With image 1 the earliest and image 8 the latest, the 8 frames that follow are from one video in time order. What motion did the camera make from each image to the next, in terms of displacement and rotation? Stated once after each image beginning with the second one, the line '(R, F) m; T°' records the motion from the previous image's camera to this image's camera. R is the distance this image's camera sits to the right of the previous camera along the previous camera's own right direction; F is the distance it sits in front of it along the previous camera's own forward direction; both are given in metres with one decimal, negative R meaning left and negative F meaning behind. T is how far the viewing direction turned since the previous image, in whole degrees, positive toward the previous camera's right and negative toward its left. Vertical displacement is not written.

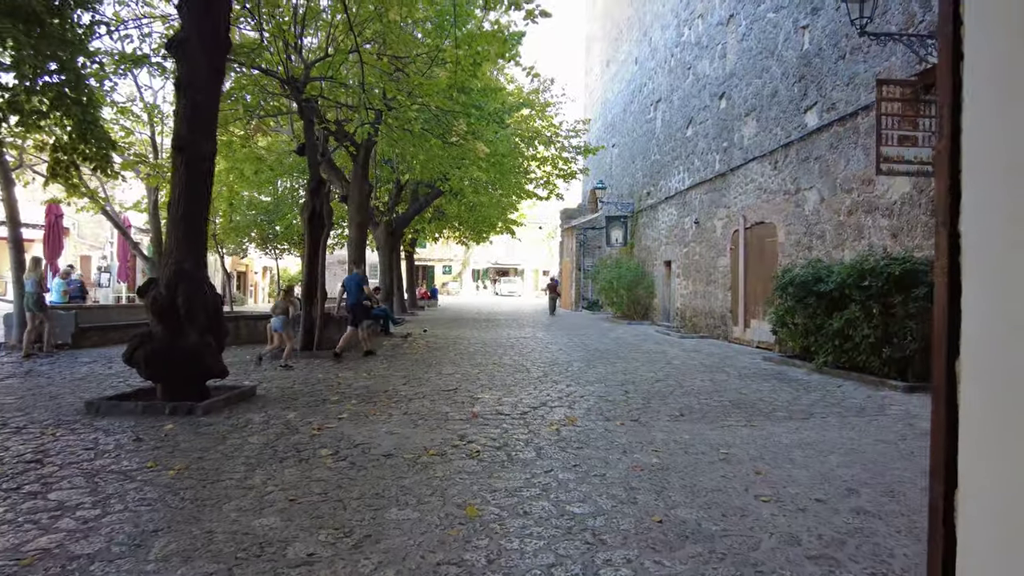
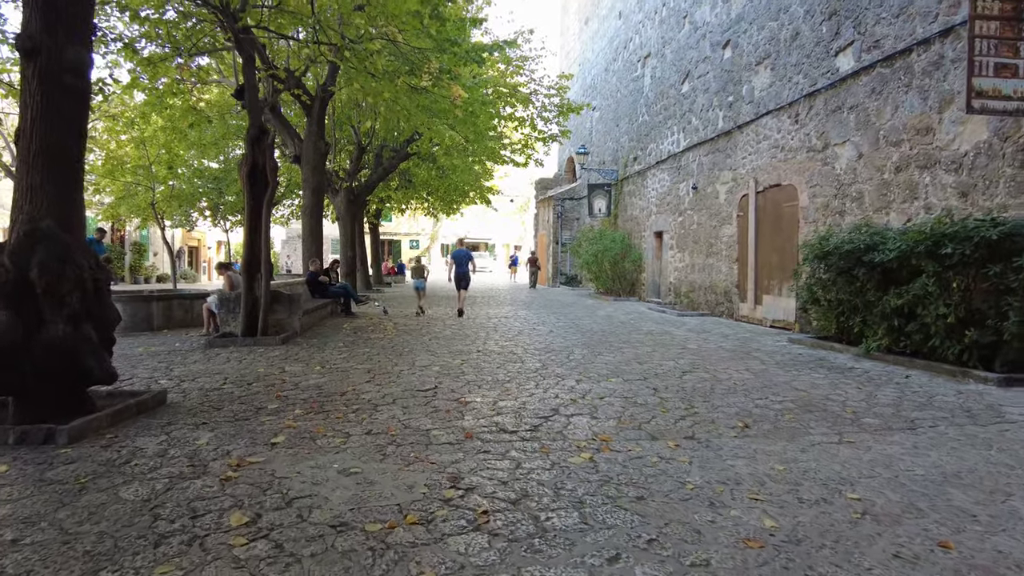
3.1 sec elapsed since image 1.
(-0.3, +1.7) m; +3°
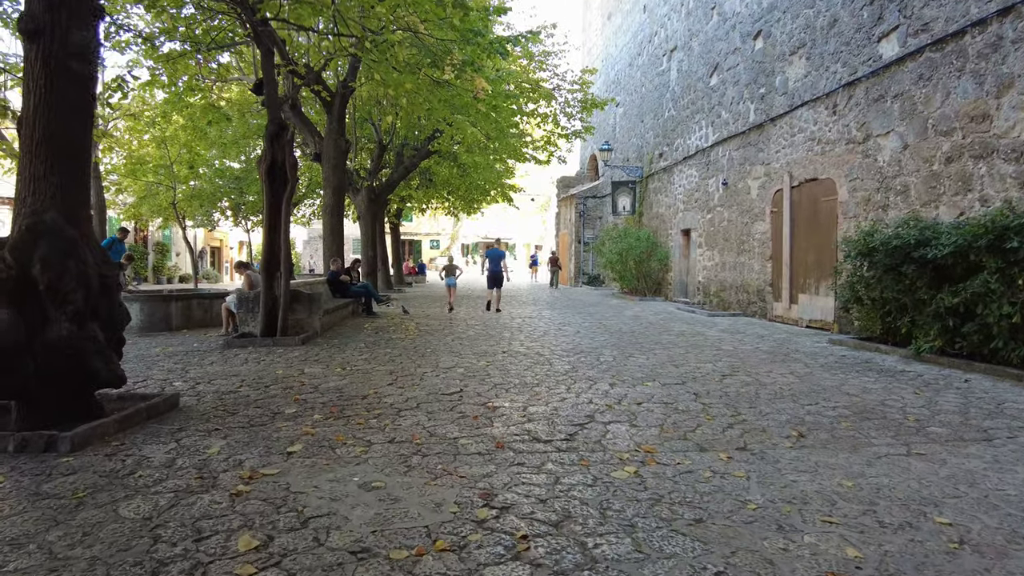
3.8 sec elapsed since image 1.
(-0.1, +0.3) m; -2°
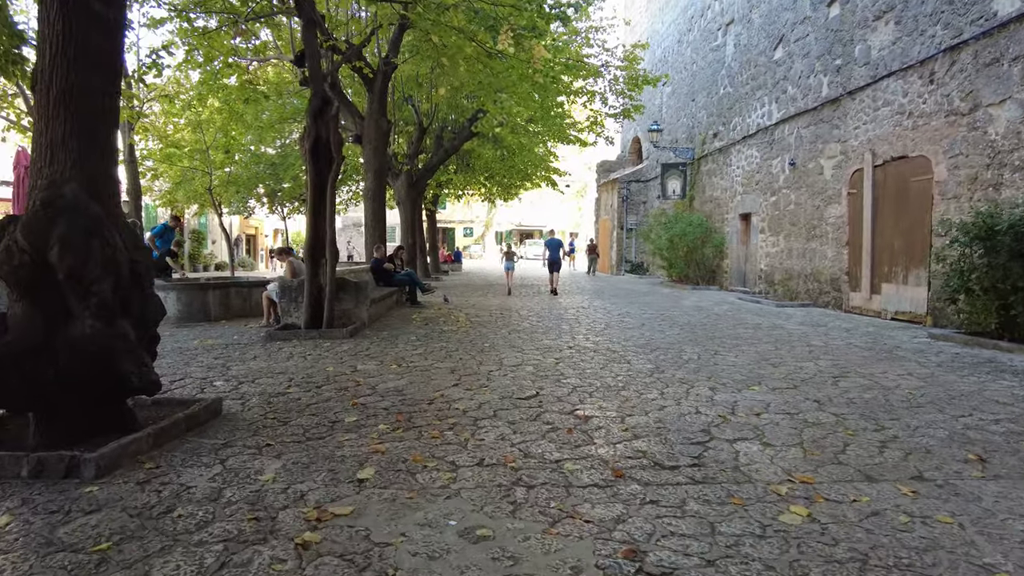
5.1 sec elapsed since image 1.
(-0.4, +0.7) m; -2°
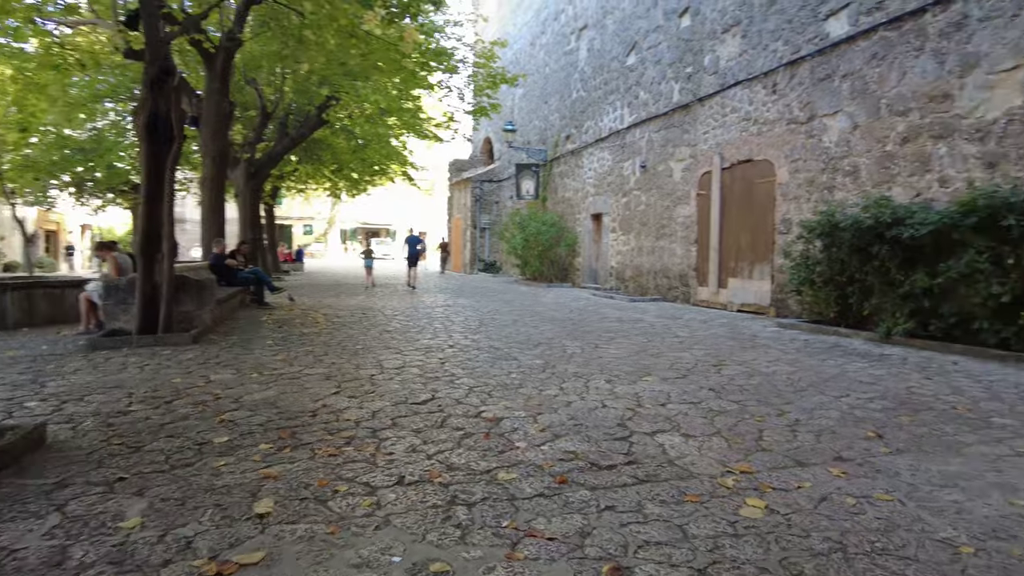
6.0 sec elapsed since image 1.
(-0.3, +0.4) m; +14°
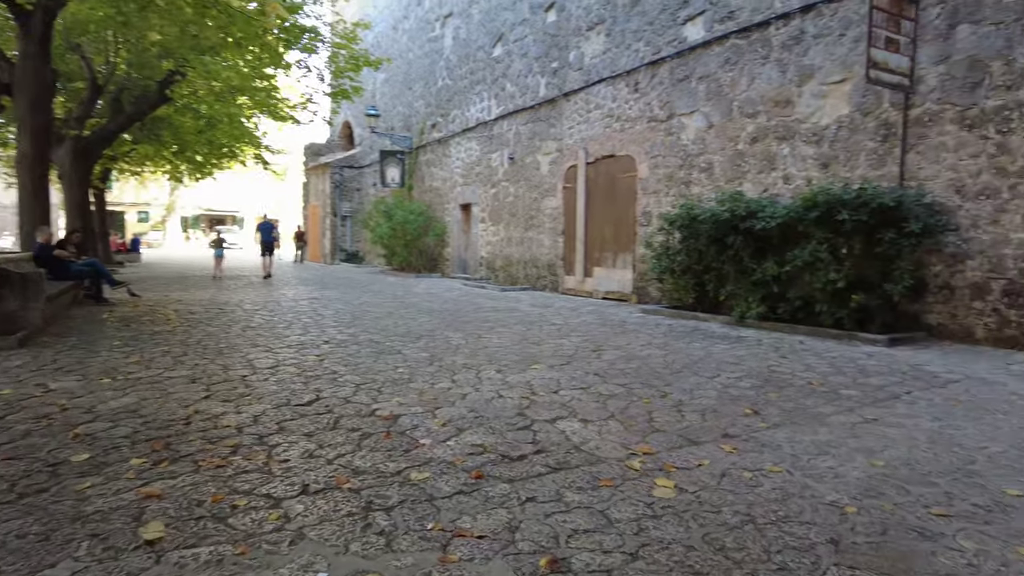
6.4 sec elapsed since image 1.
(-0.2, +0.1) m; +12°
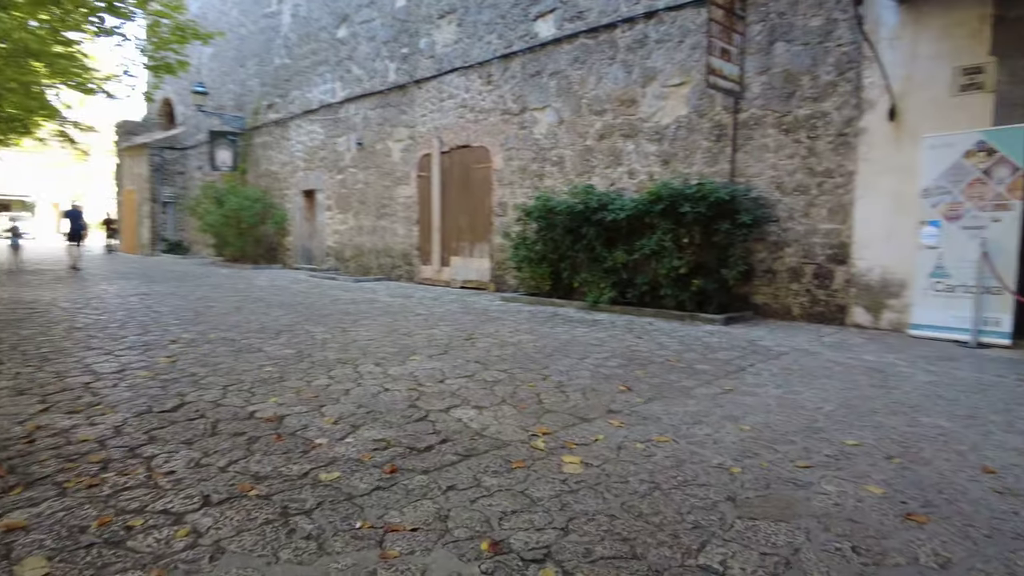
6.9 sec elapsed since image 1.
(-0.3, 0.0) m; +14°
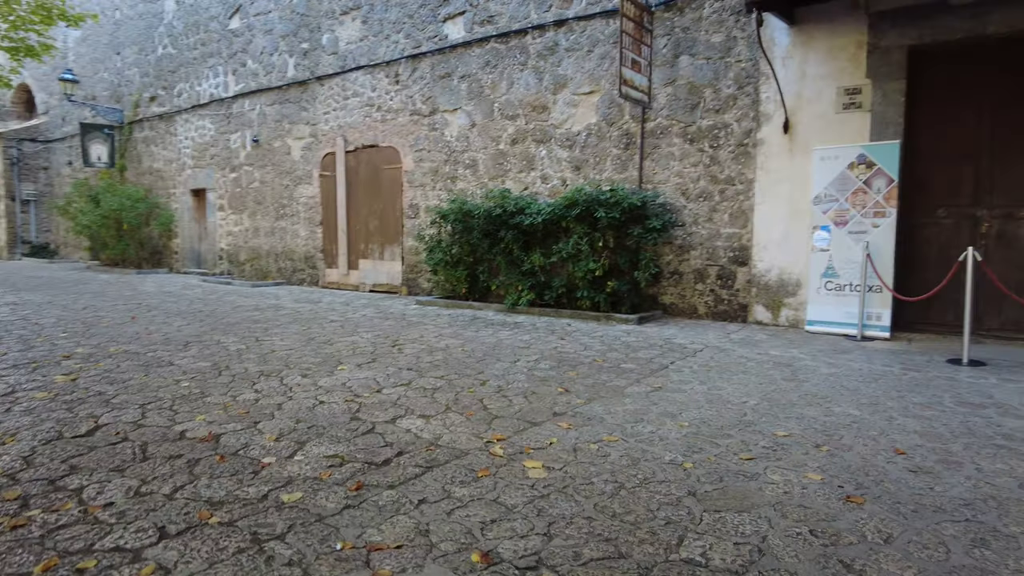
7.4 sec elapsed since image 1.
(-0.3, 0.0) m; +9°
